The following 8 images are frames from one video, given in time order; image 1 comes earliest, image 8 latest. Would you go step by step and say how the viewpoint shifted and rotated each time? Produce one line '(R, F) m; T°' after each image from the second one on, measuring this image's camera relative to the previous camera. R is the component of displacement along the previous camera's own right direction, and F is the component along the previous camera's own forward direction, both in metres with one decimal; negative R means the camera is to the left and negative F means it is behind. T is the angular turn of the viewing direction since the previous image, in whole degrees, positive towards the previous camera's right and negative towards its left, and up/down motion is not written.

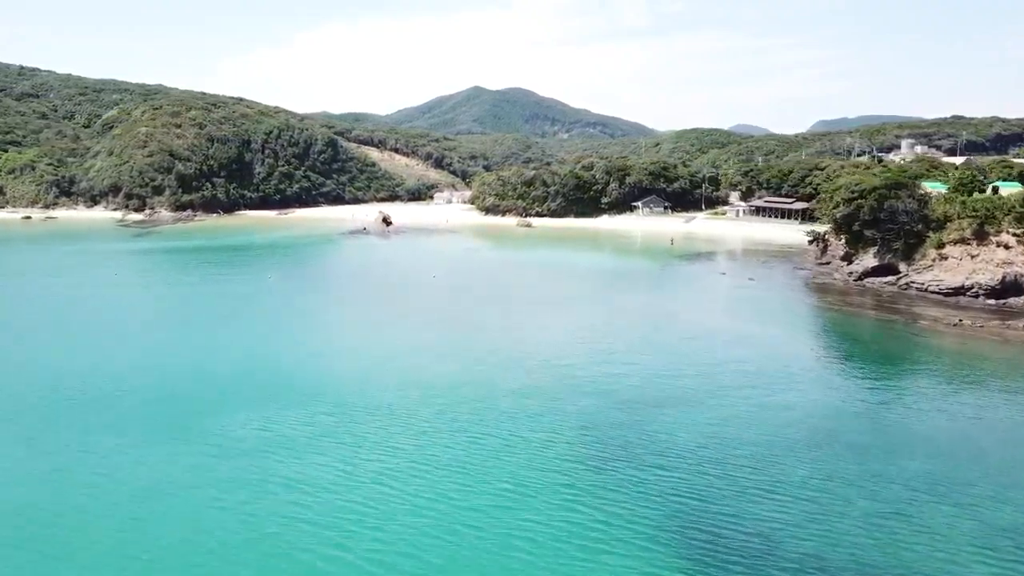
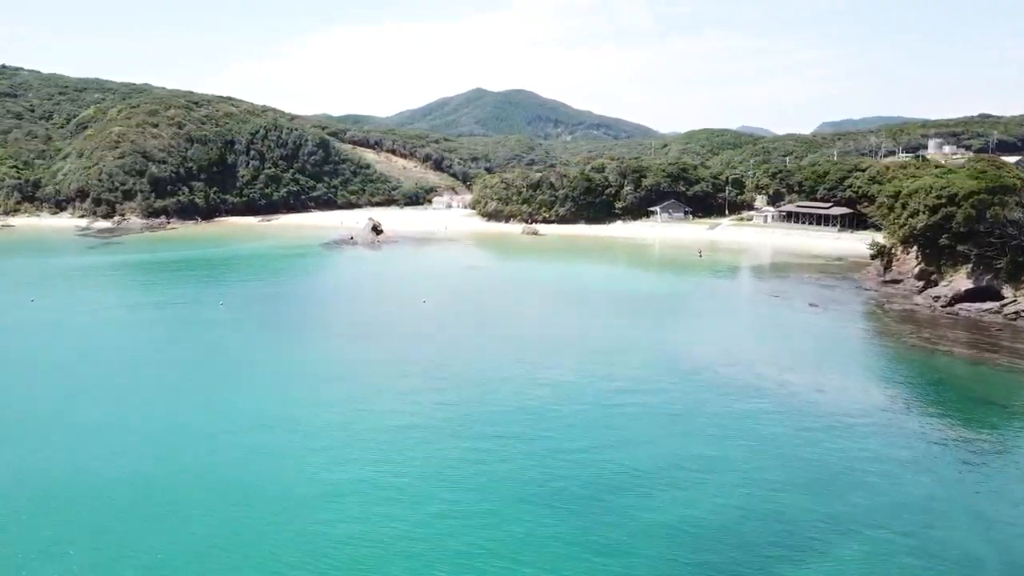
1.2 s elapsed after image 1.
(-0.3, +8.0) m; 0°
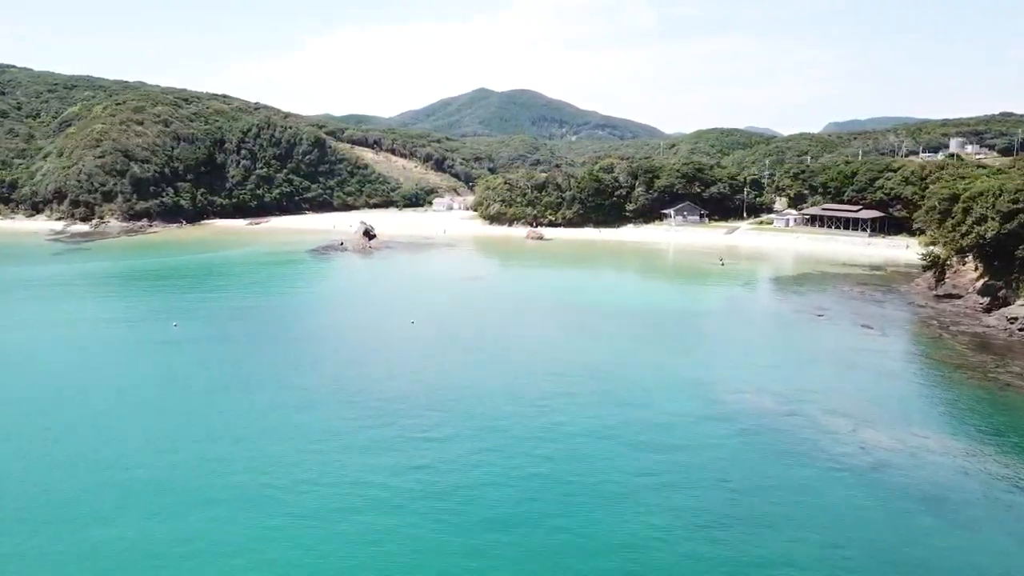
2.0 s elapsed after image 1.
(0.0, +5.1) m; 0°
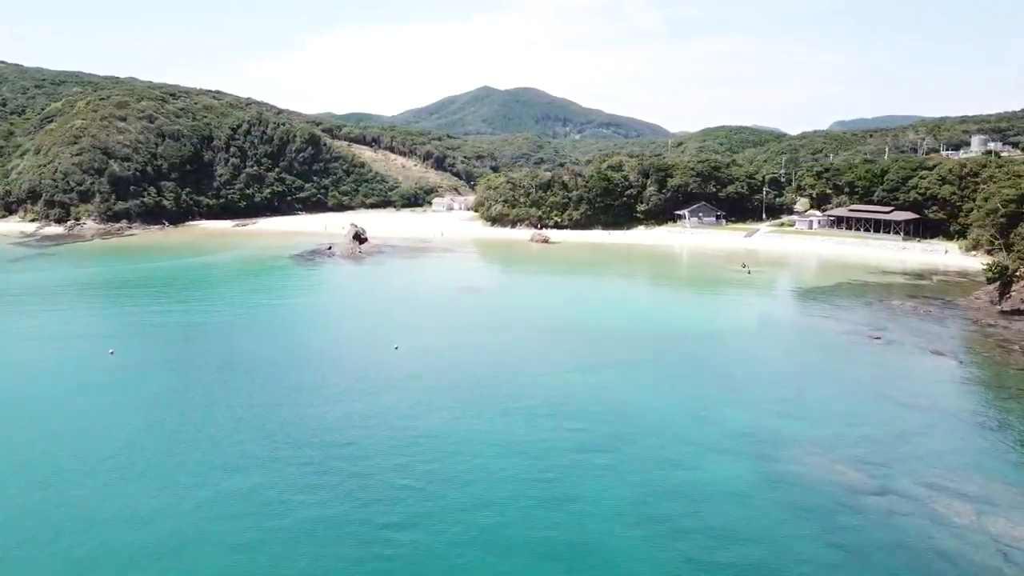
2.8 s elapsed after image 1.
(0.0, +4.9) m; 0°
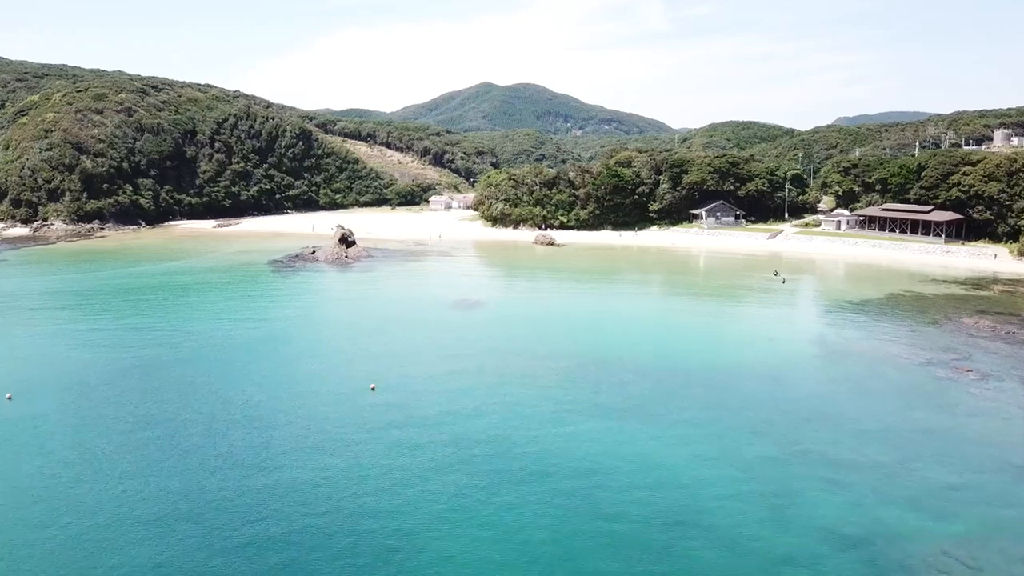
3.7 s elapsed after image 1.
(-0.2, +5.3) m; 0°
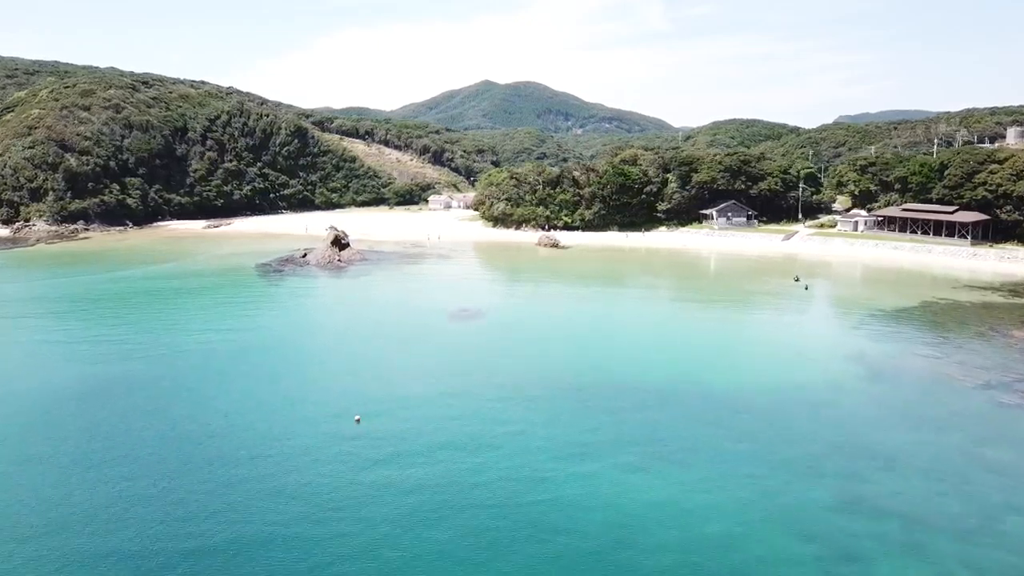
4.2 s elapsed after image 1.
(-0.2, +2.8) m; 0°
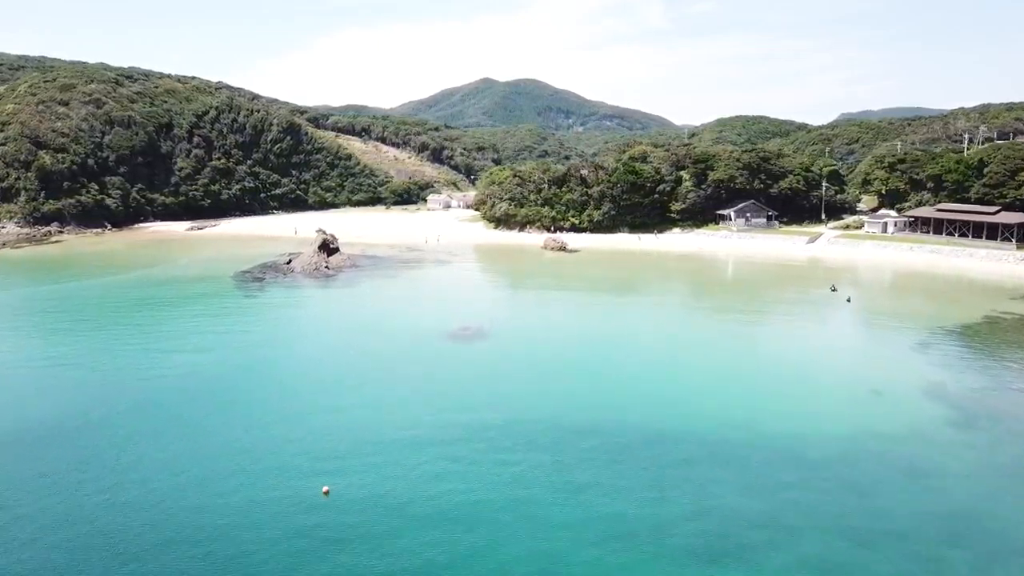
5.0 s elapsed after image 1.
(-0.3, +4.1) m; 0°
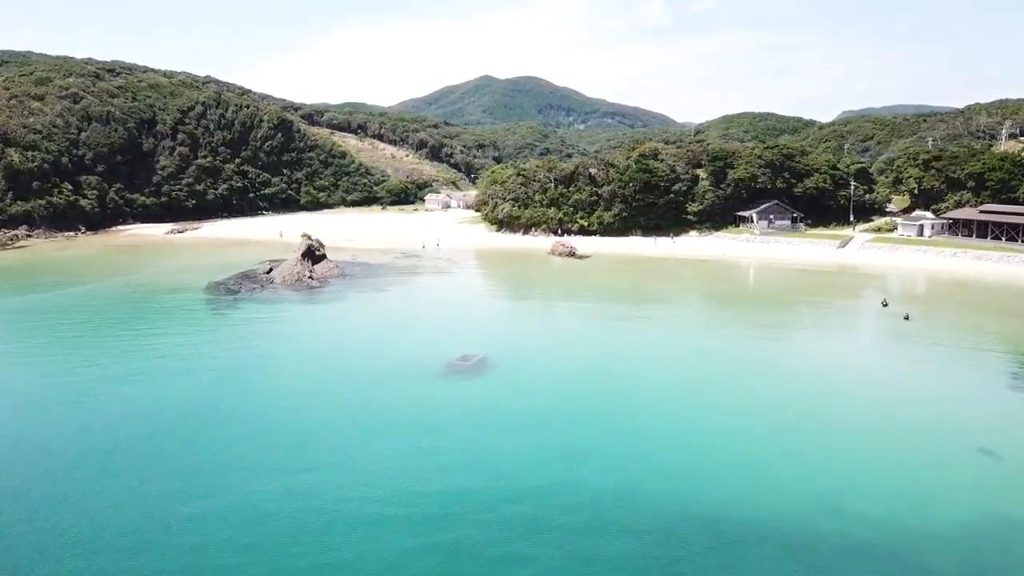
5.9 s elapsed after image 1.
(-0.3, +4.4) m; 0°
